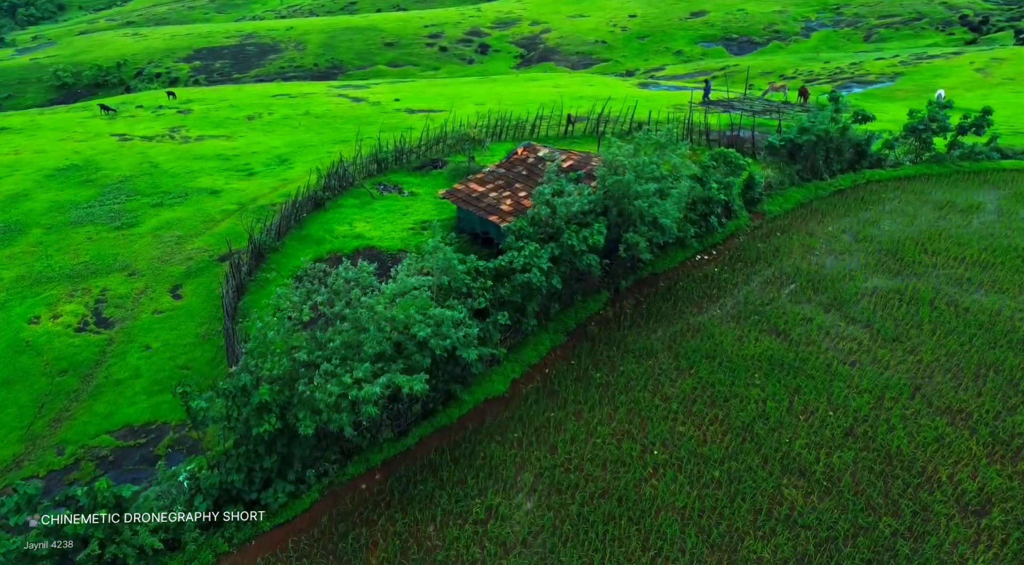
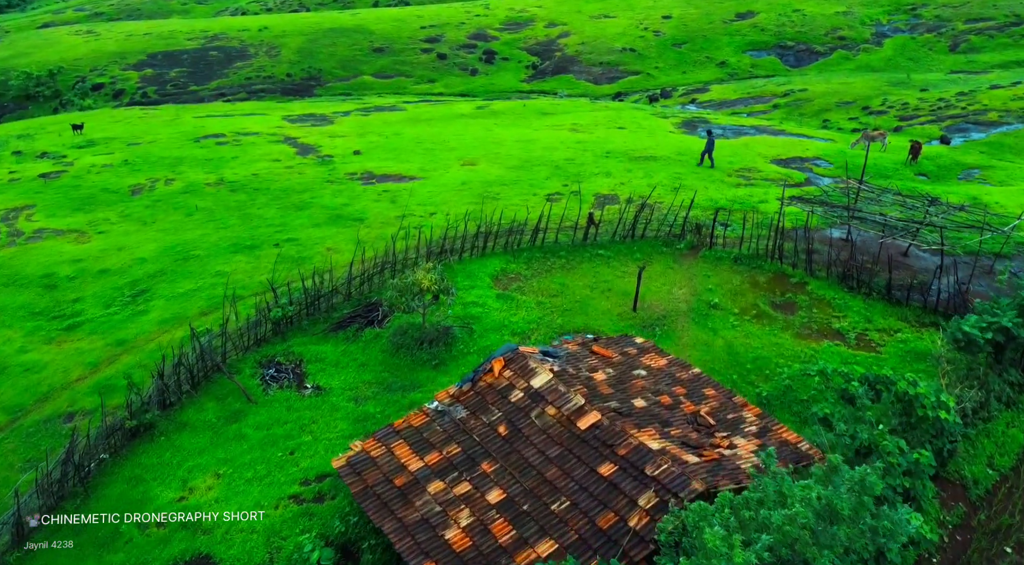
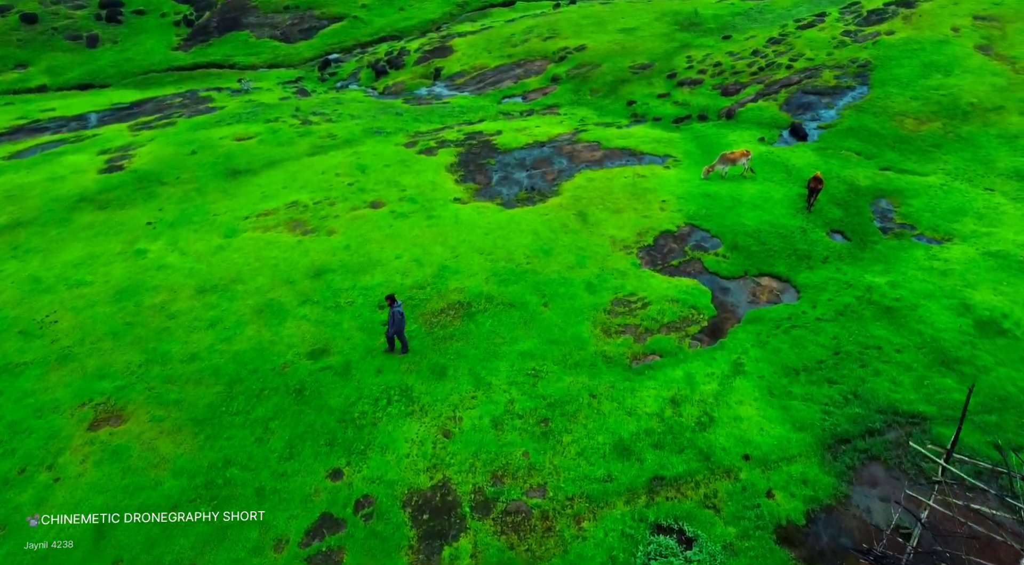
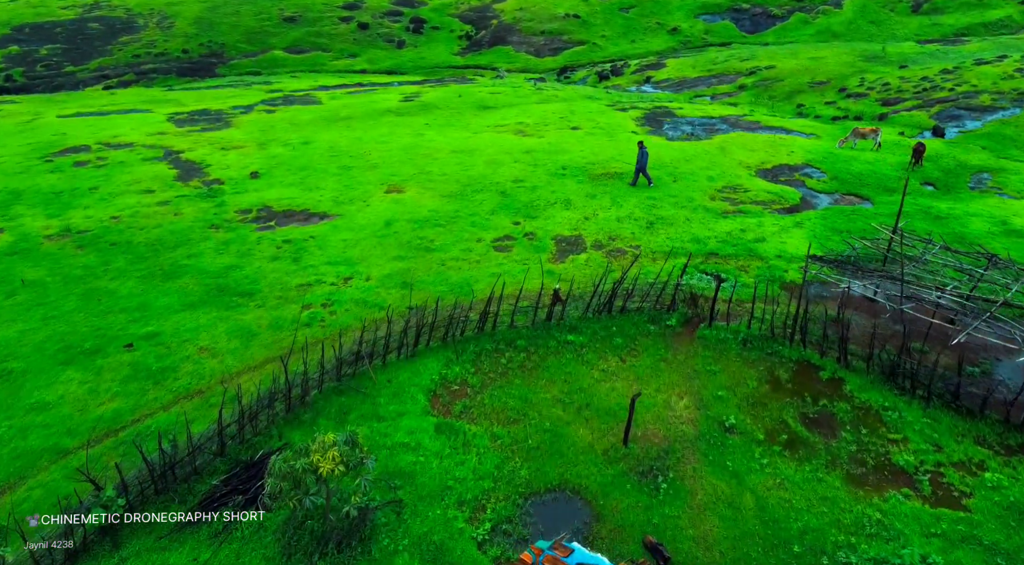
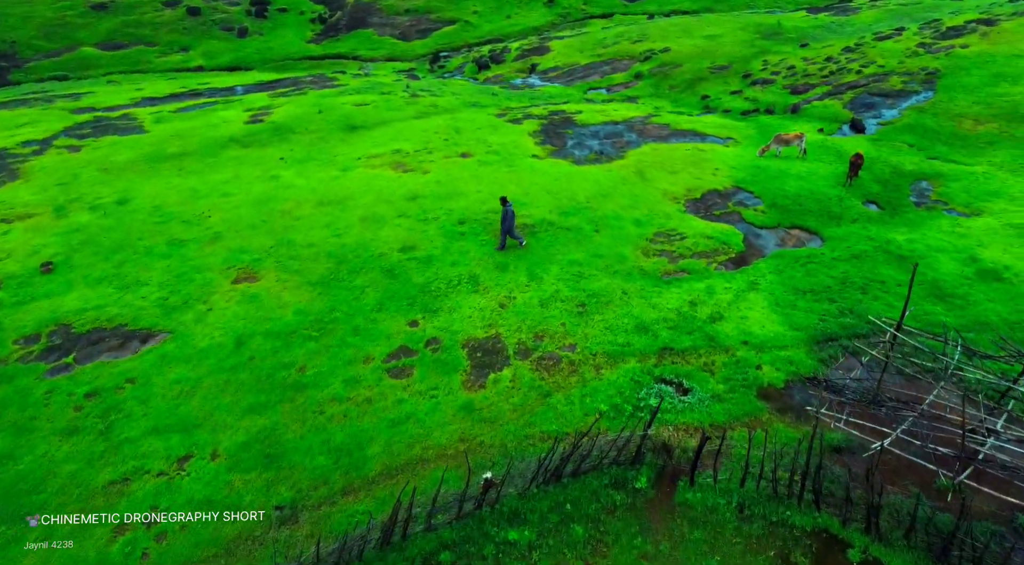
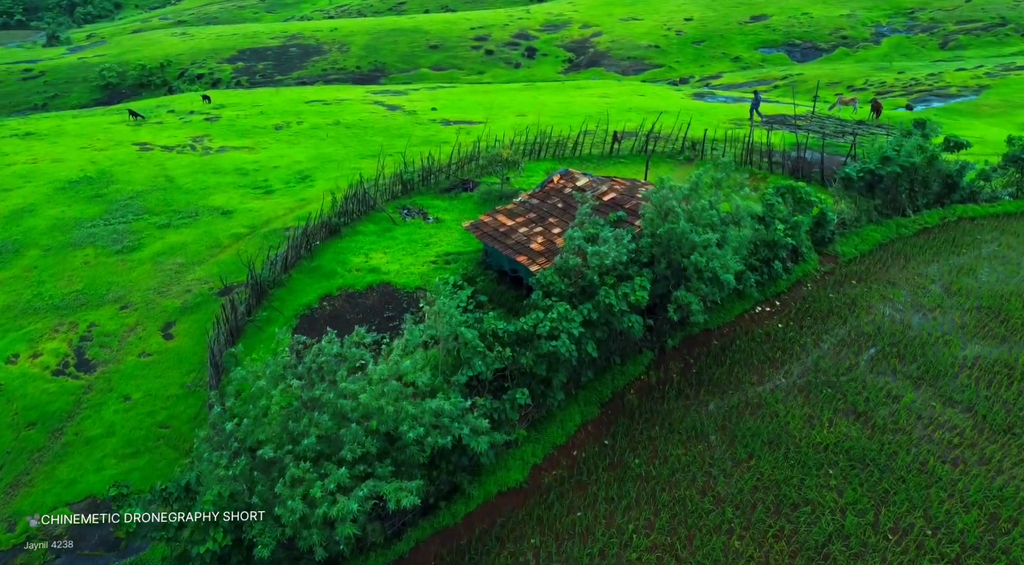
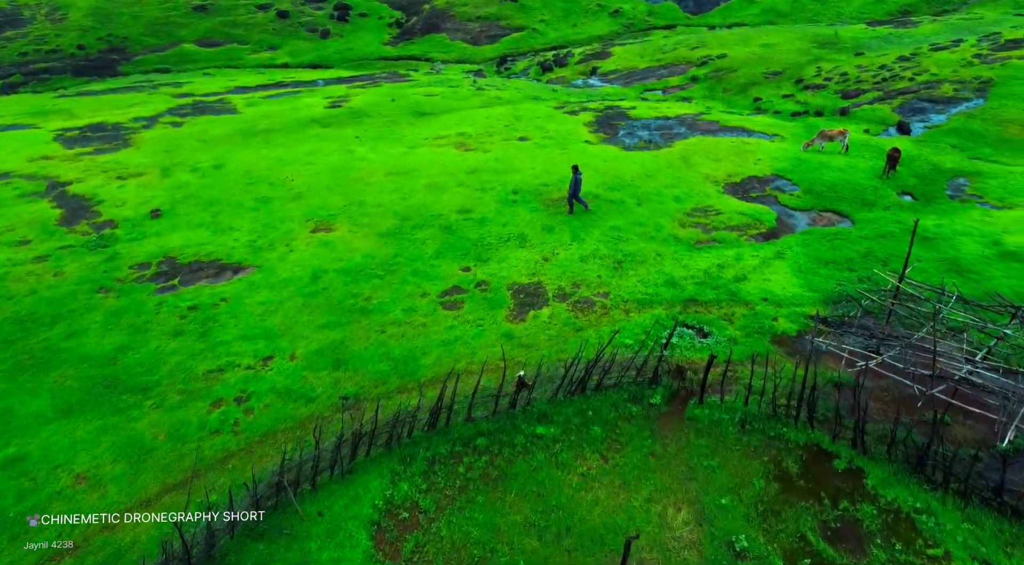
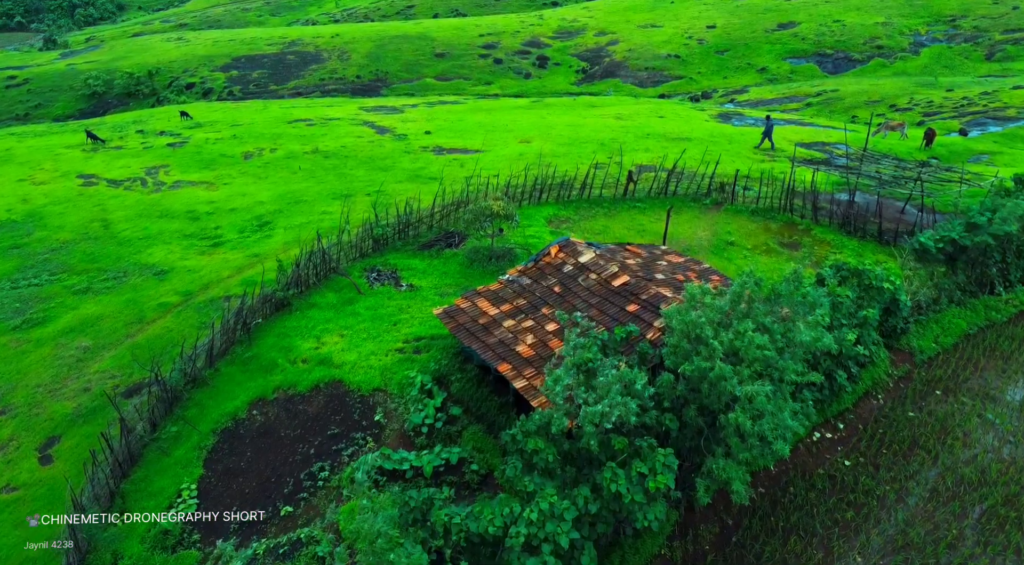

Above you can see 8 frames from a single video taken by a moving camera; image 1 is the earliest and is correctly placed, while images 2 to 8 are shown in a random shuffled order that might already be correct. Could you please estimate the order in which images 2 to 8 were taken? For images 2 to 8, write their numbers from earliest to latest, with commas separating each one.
6, 8, 2, 4, 7, 5, 3
